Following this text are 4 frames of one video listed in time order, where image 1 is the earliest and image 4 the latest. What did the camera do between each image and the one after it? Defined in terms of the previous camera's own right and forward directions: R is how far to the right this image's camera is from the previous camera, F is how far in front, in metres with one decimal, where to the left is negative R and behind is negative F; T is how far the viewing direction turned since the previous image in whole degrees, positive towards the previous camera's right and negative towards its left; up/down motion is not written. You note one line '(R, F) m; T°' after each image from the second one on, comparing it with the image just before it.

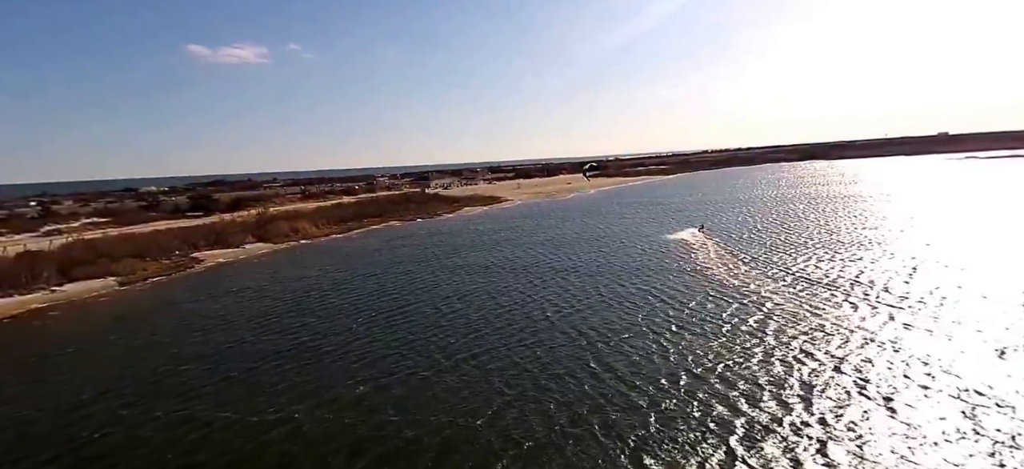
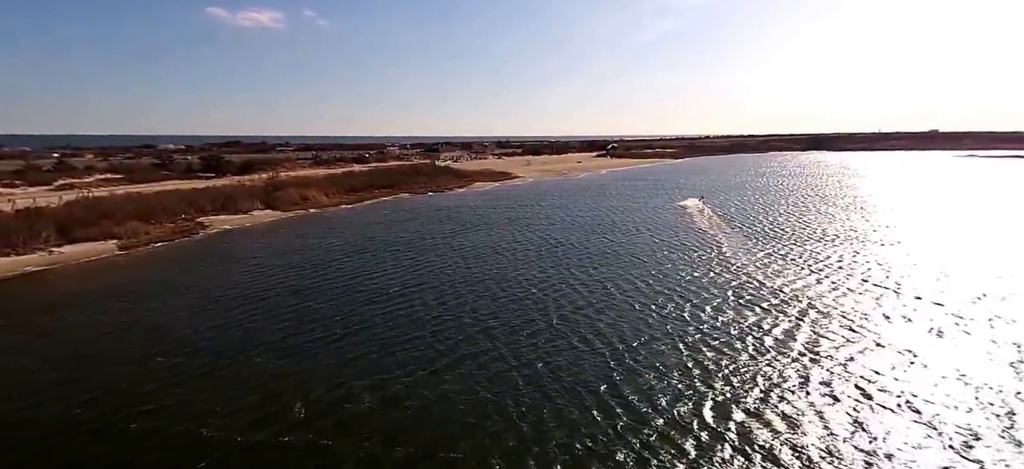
(-0.2, +0.8) m; -1°
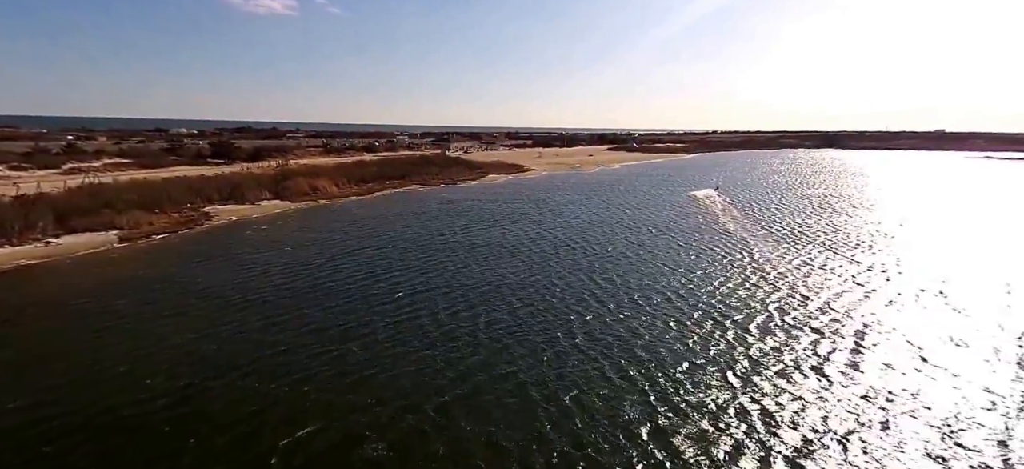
(-0.5, +1.2) m; -1°
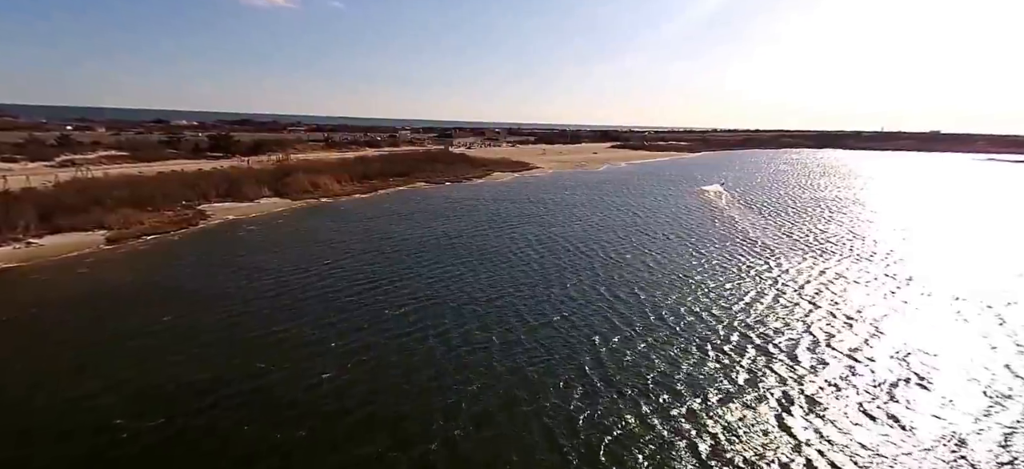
(-0.6, +1.3) m; 0°
